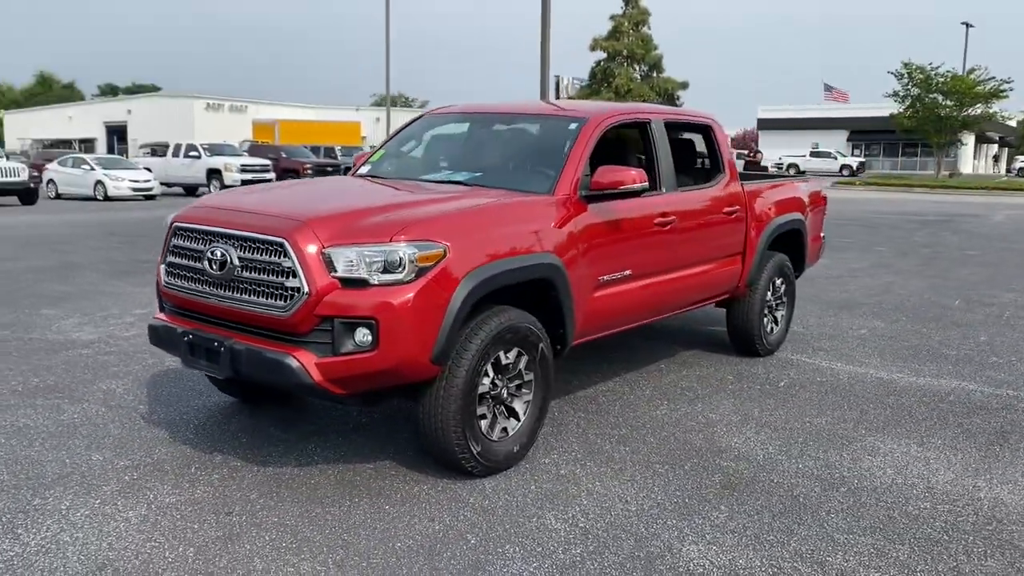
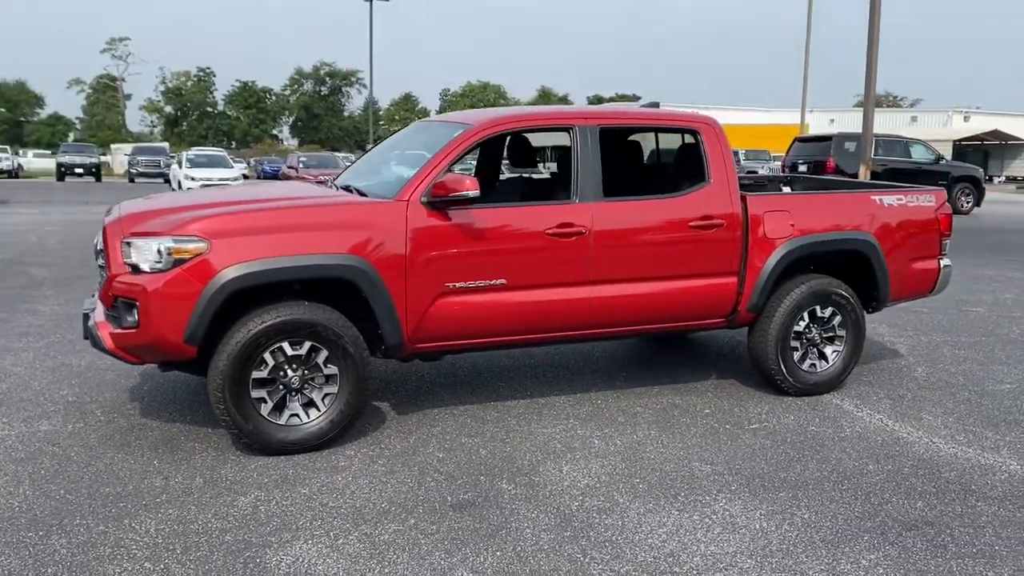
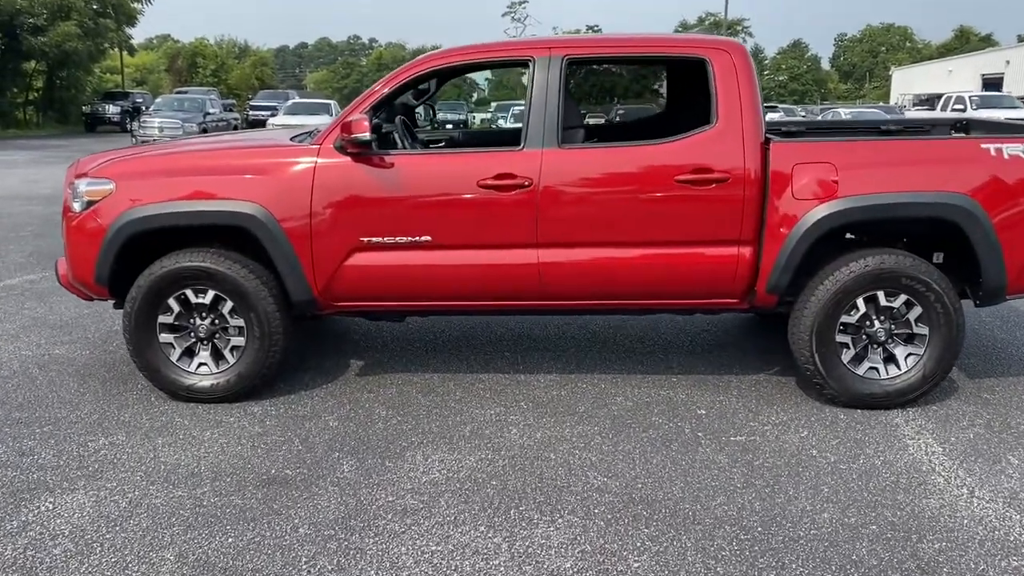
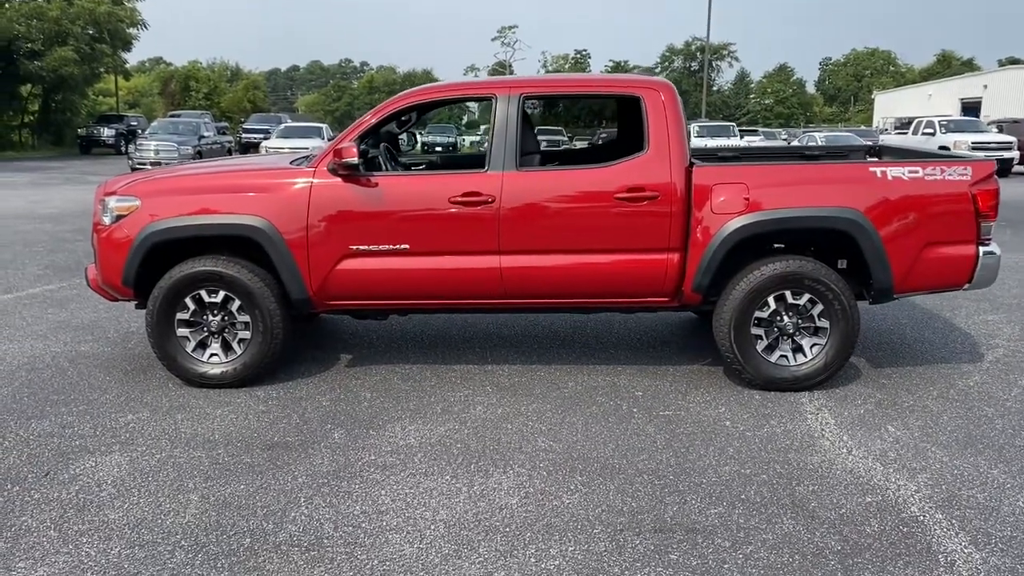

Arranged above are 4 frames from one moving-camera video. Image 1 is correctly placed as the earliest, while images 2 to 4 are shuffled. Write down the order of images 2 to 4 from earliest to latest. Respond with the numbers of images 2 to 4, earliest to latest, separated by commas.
2, 4, 3
